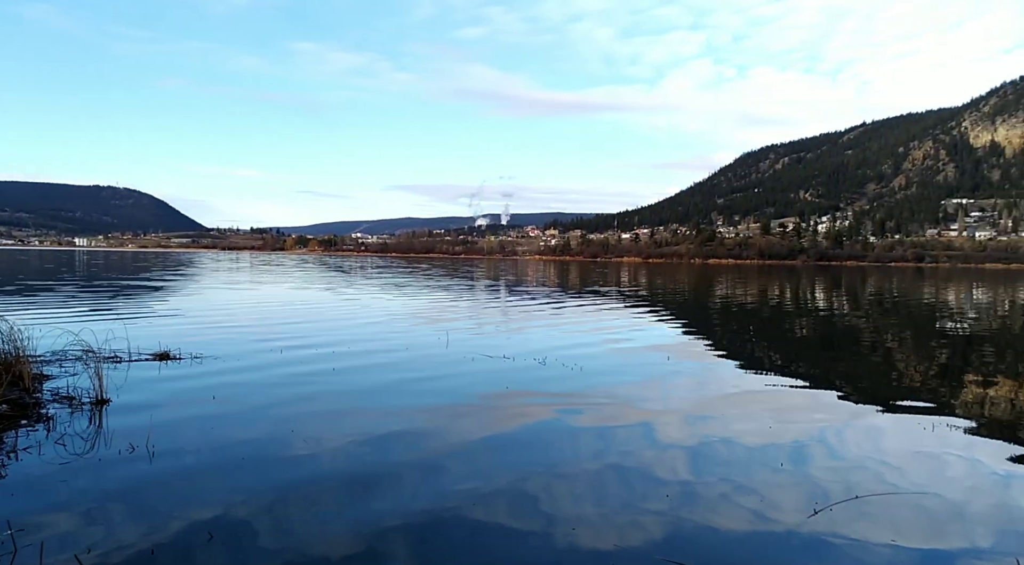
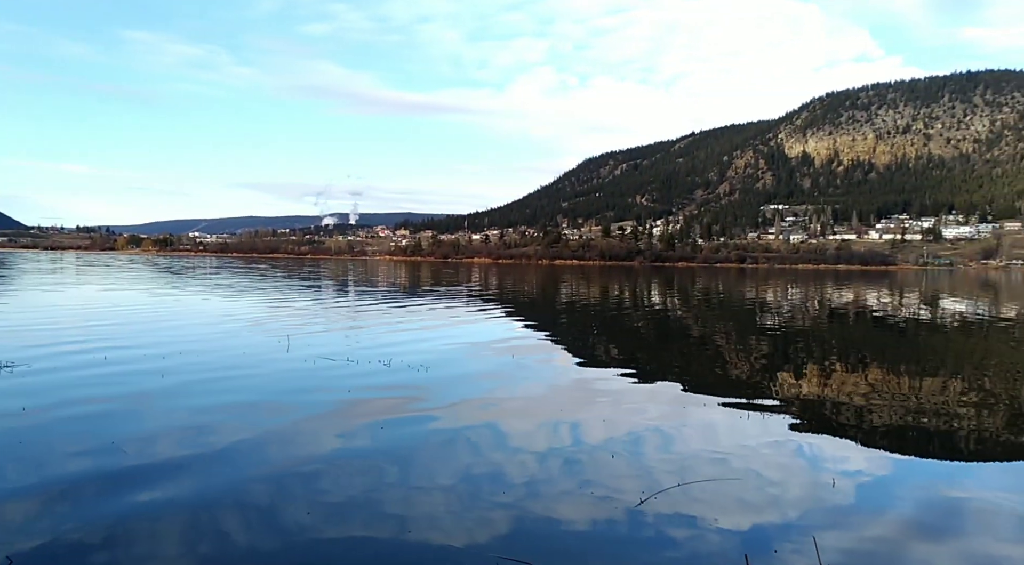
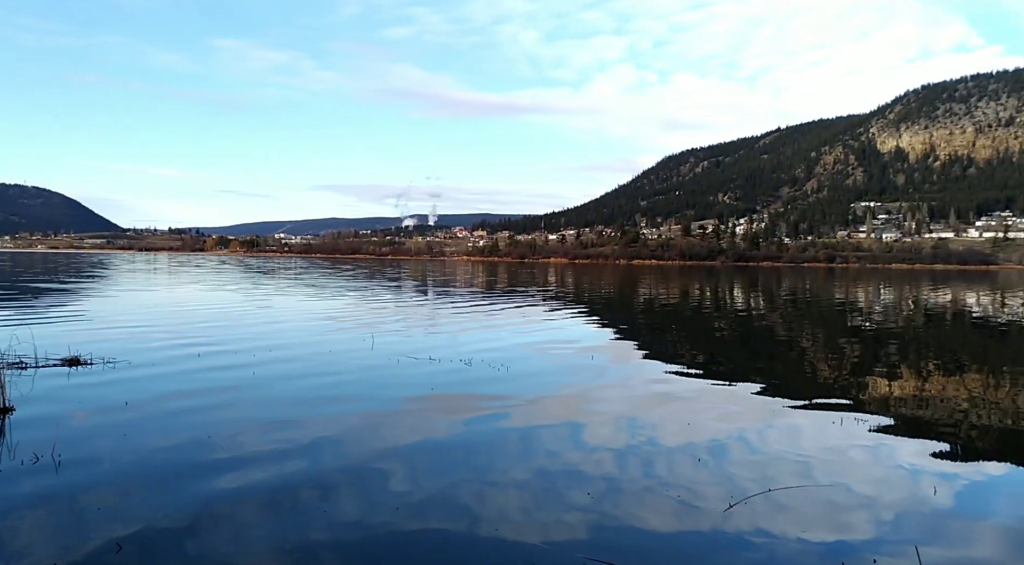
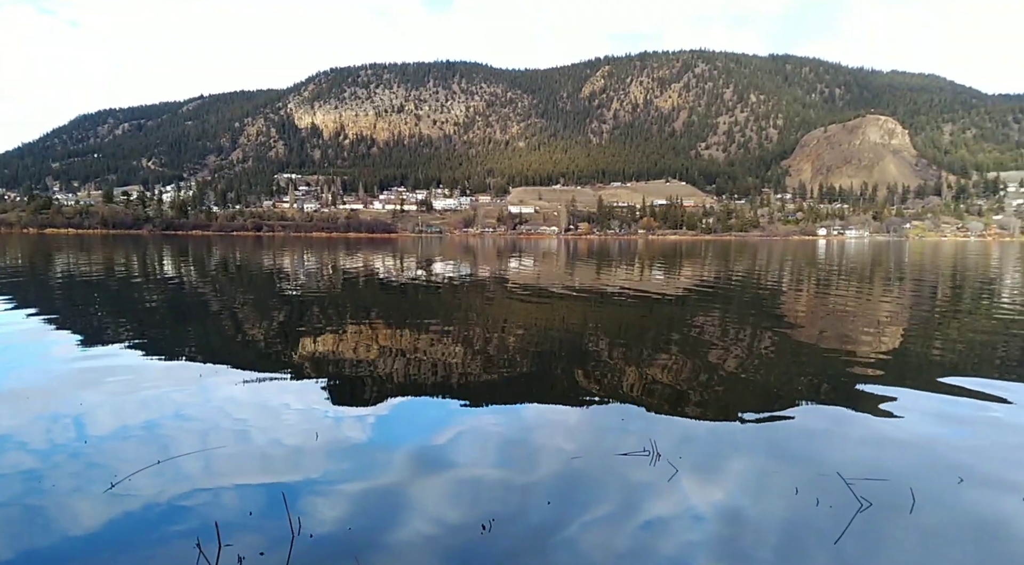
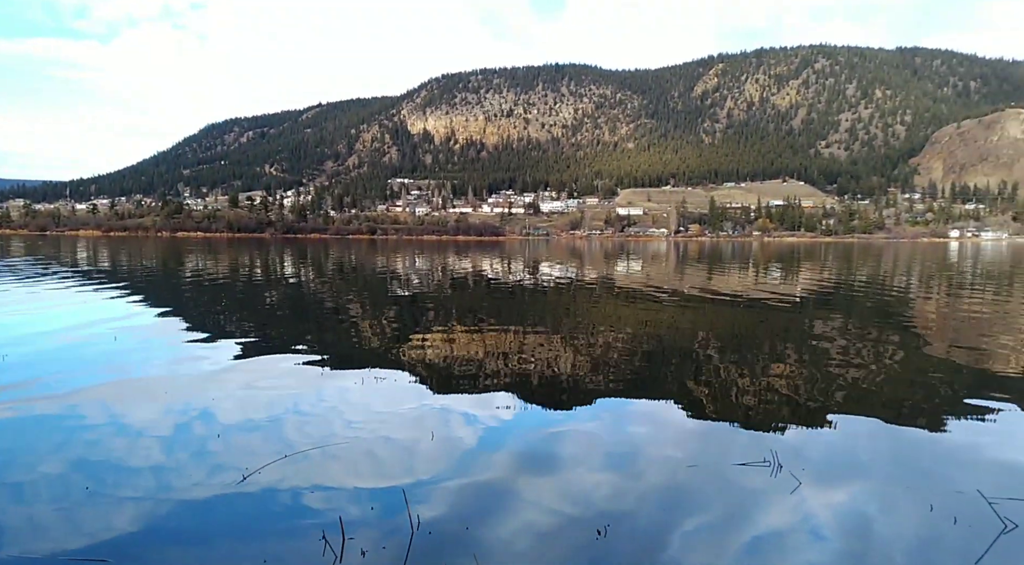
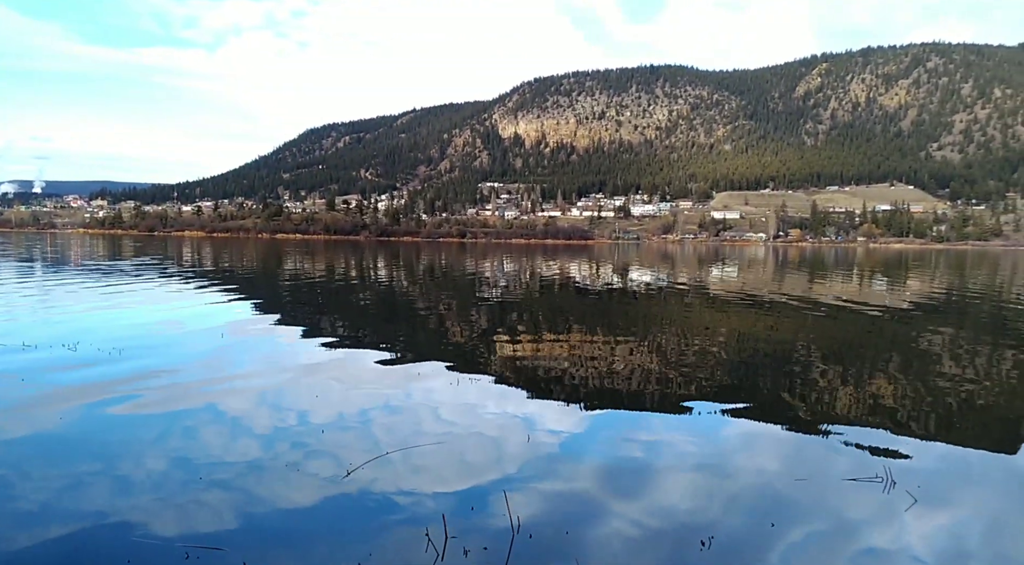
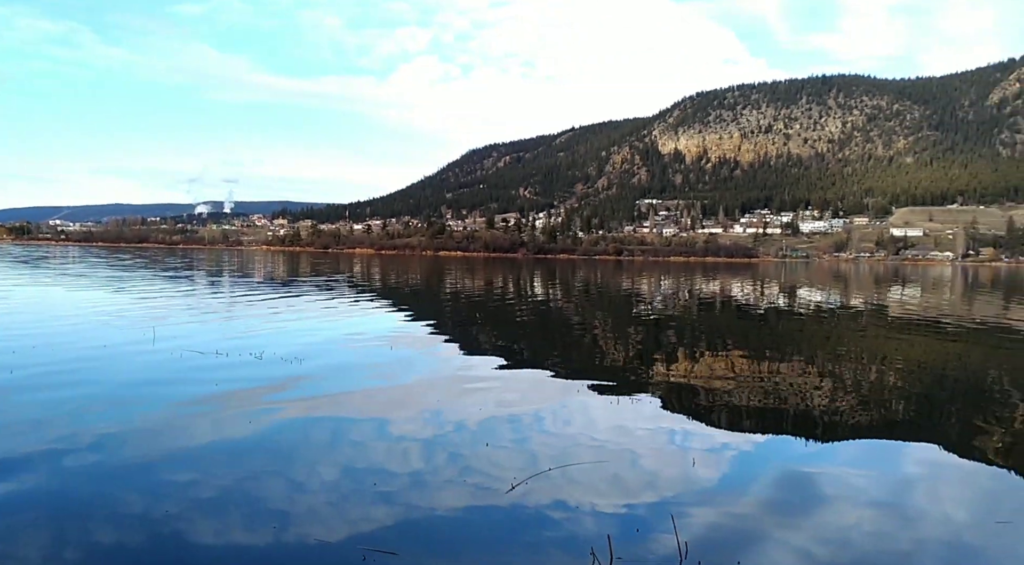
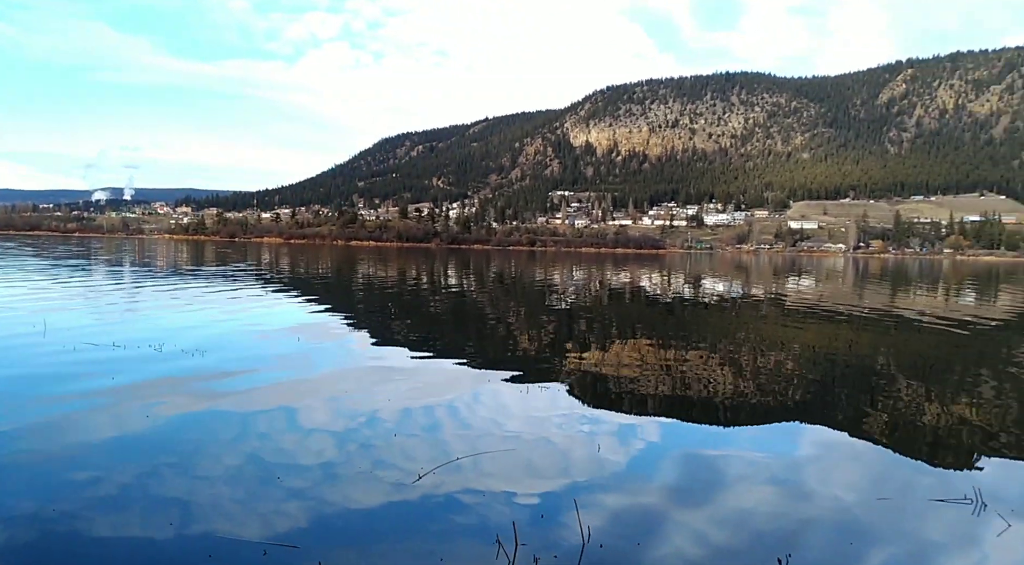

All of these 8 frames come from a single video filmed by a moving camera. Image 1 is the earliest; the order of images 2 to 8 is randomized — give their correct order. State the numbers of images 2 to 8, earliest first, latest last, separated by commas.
3, 2, 7, 8, 6, 5, 4
